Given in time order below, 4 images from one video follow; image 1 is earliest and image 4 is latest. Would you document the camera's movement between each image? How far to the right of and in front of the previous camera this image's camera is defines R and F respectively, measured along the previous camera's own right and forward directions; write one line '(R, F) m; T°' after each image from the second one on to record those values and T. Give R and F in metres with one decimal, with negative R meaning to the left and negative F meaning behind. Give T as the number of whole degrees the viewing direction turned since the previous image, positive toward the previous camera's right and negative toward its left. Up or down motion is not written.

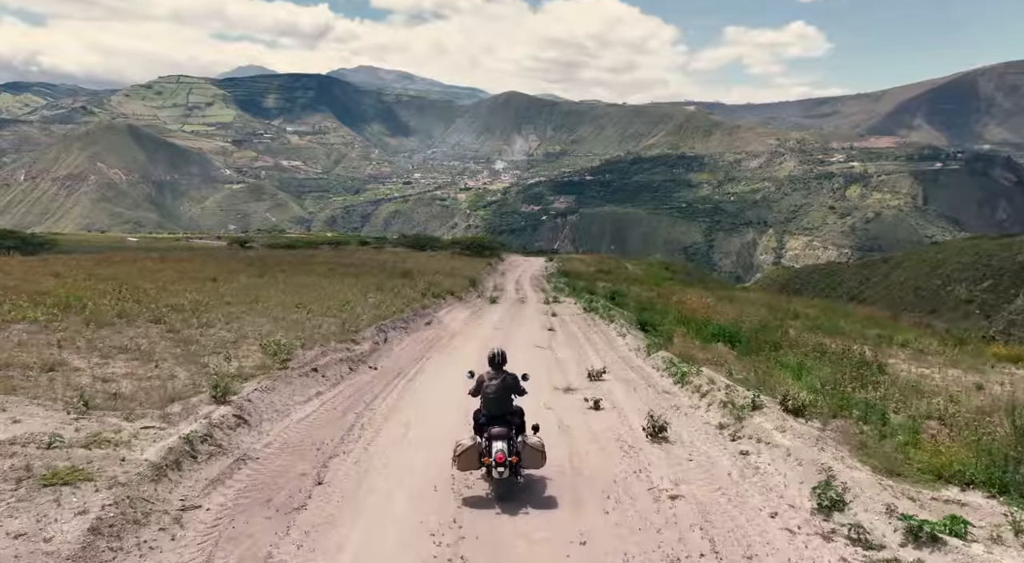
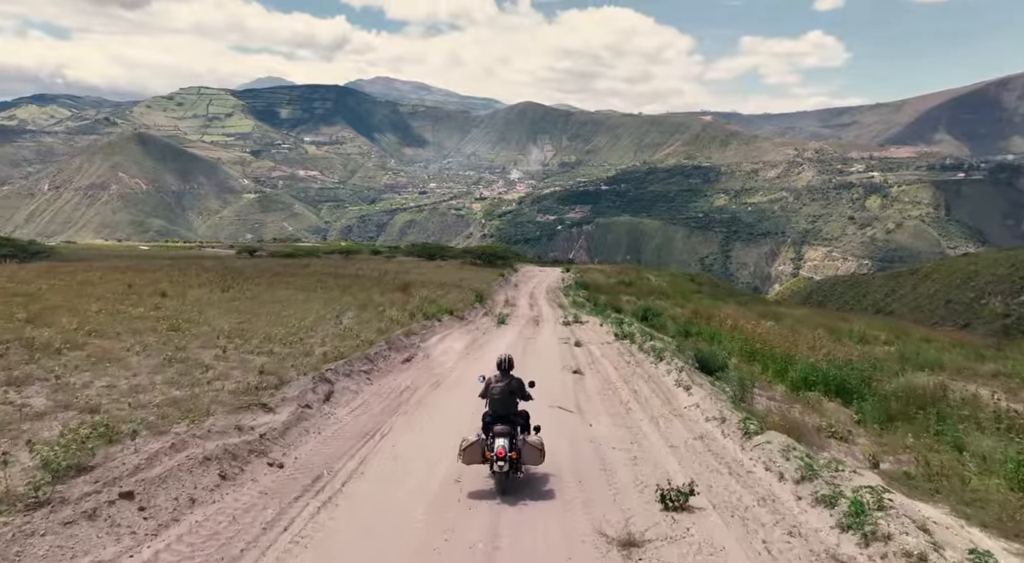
(+0.1, +8.3) m; -1°
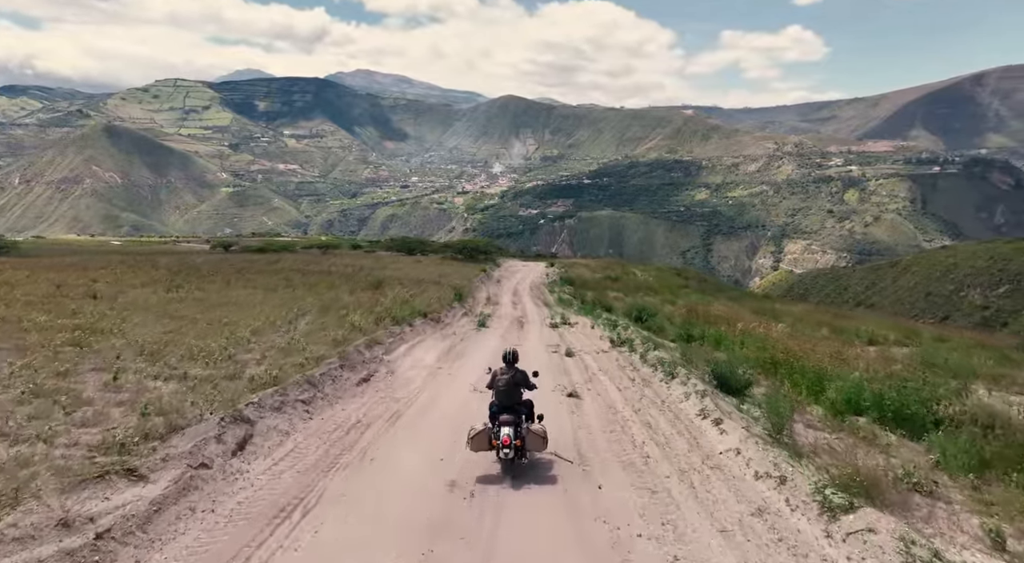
(+0.1, +4.0) m; +1°
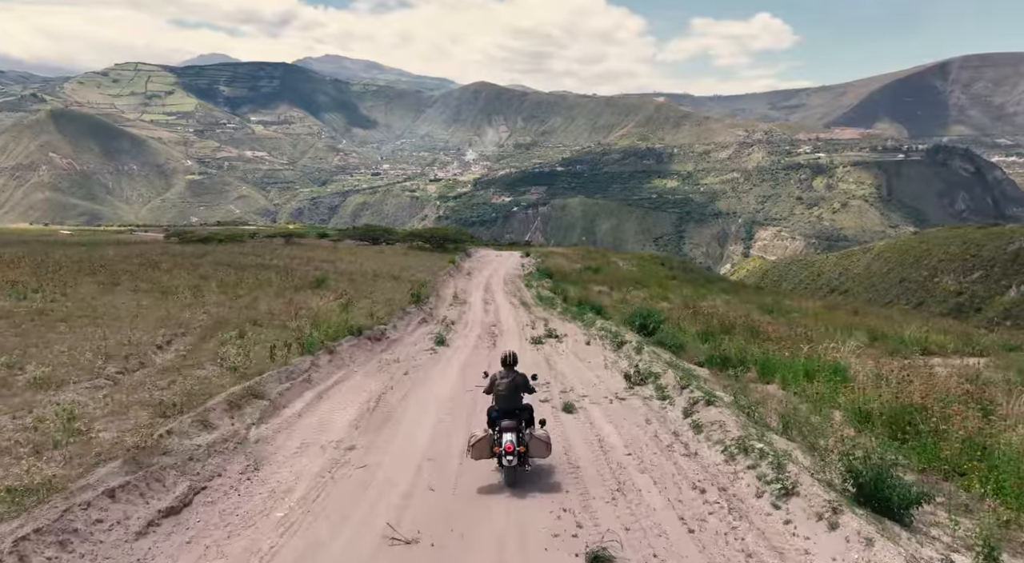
(+0.2, +9.2) m; +2°
